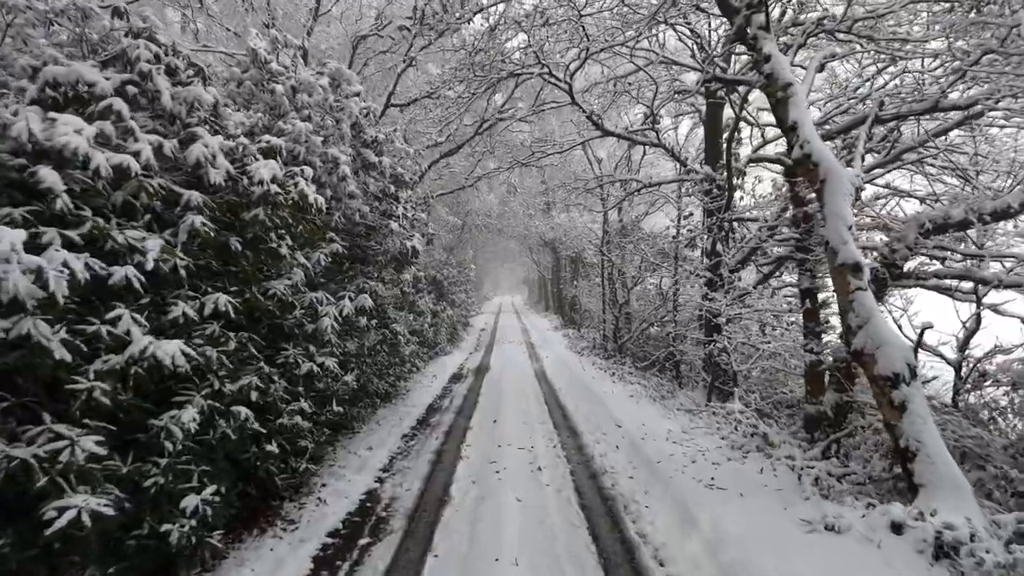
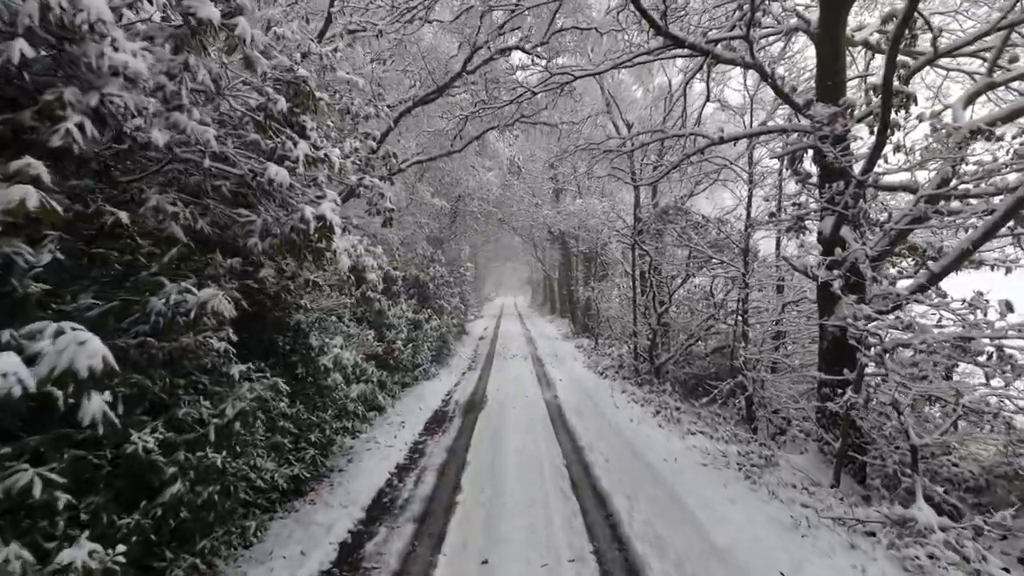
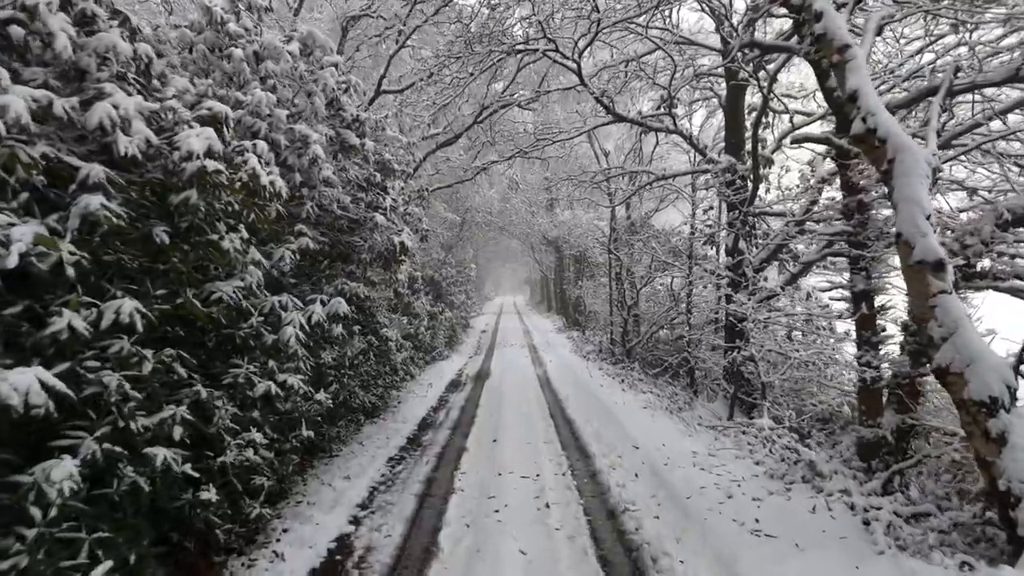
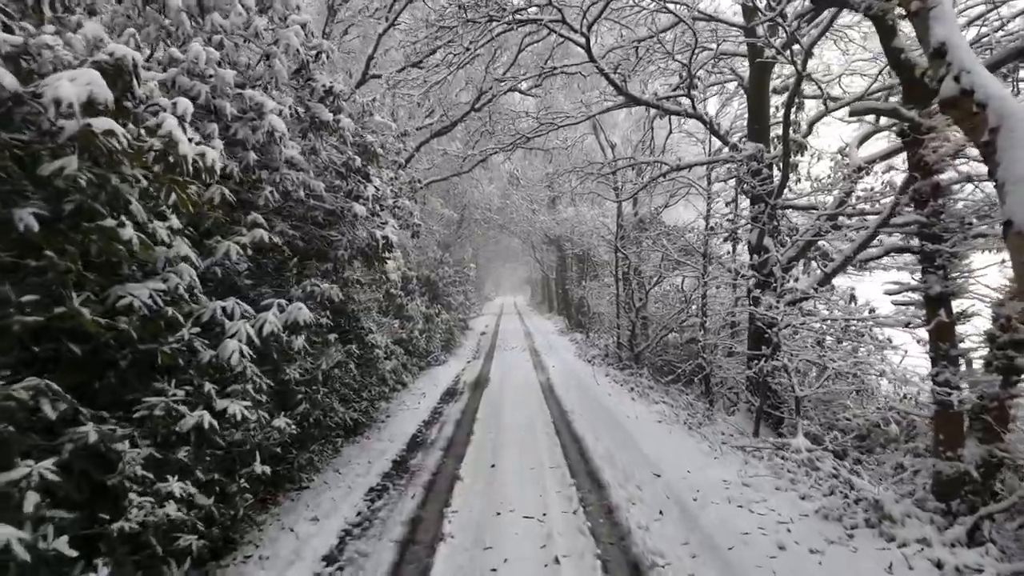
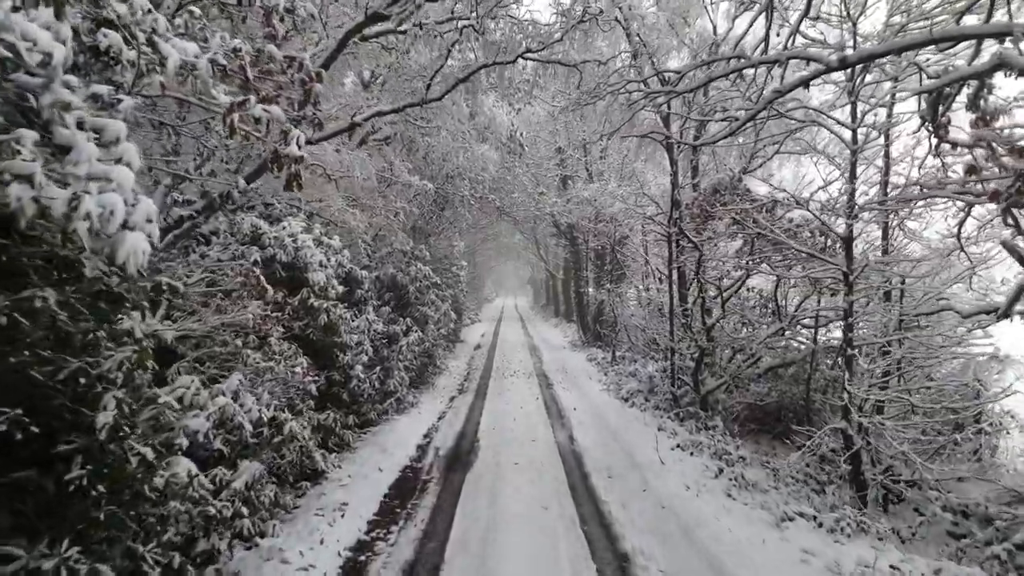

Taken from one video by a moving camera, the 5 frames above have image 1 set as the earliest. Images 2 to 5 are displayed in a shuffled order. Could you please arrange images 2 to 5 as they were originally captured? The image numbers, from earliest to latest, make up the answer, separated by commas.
3, 4, 2, 5
